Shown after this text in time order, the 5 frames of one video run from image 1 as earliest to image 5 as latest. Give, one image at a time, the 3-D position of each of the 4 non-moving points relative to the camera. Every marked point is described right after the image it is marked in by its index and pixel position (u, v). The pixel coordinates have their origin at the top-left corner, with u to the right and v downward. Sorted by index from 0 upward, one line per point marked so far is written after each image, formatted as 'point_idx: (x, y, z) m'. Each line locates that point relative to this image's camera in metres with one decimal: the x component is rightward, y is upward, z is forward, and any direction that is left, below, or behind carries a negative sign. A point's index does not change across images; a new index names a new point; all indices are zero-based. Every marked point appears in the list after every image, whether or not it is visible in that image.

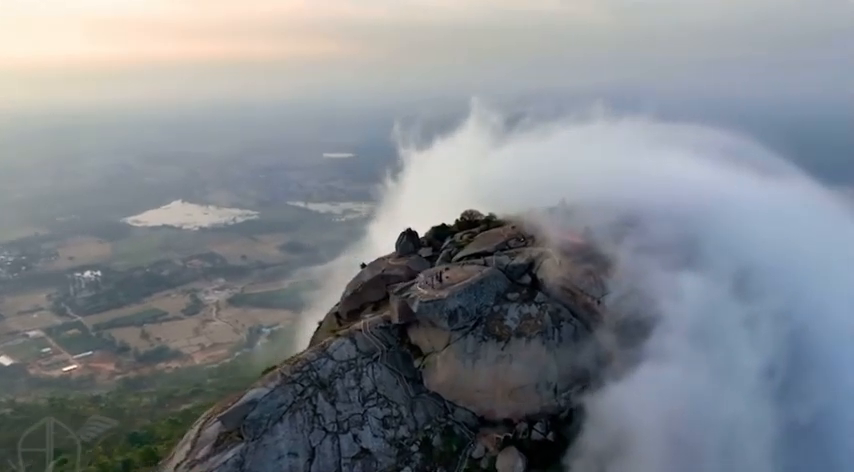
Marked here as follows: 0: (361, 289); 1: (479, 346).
0: (-1.4, -1.2, +16.9) m
1: (+1.0, -2.1, +14.0) m
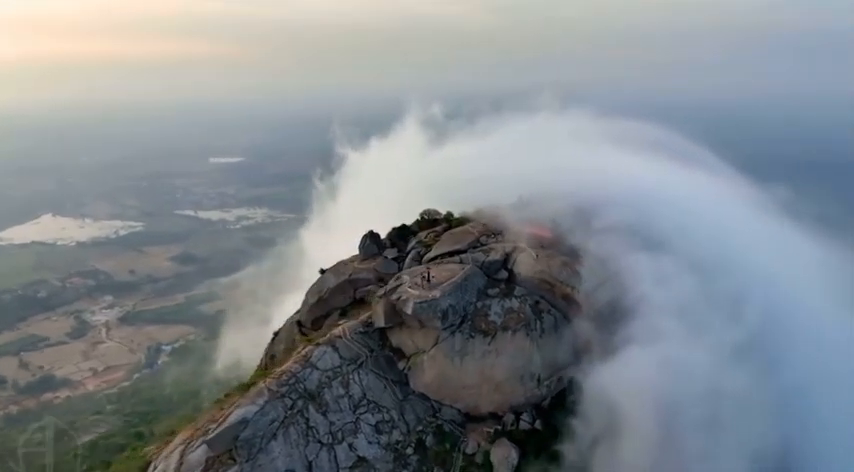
0: (-2.2, -1.3, +16.6) m
1: (+0.8, -2.1, +14.1) m
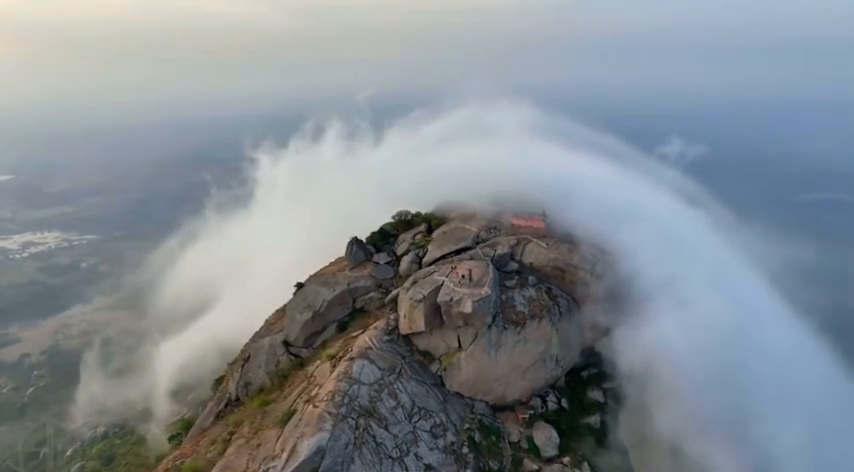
0: (-2.2, -1.6, +15.9) m
1: (+1.5, -2.0, +14.5) m
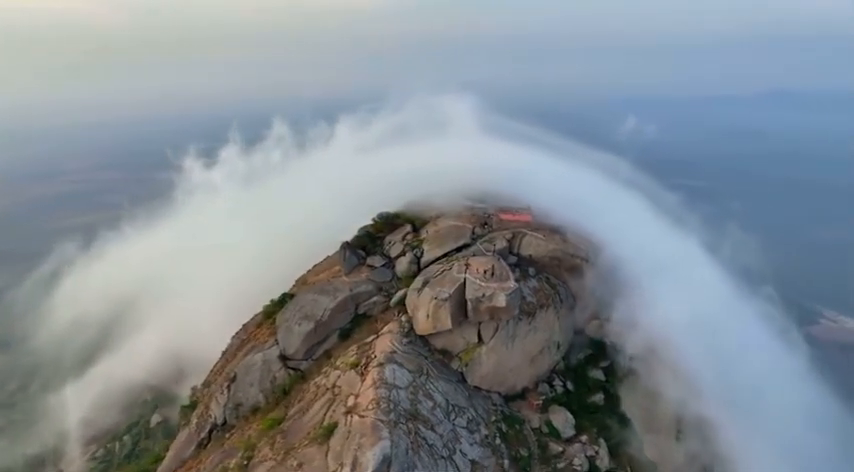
0: (-2.1, -1.7, +15.5) m
1: (+1.8, -1.9, +14.9) m
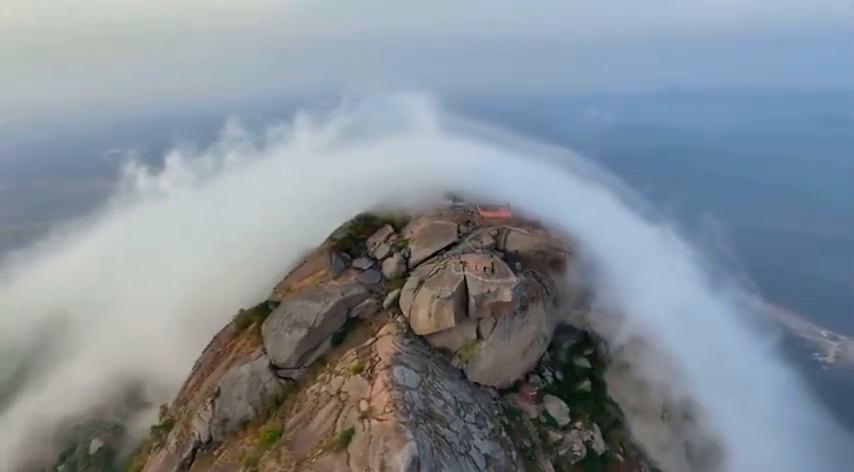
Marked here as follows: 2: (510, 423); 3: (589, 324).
0: (-2.2, -1.8, +15.1) m
1: (+1.7, -1.8, +15.2) m
2: (+1.7, -3.8, +14.7) m
3: (+3.8, -2.0, +17.0) m
